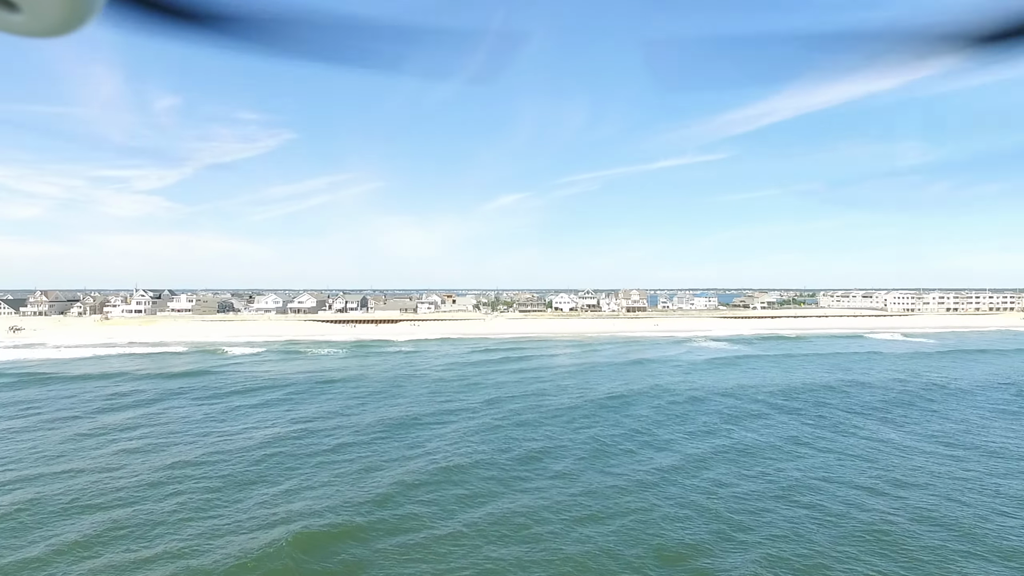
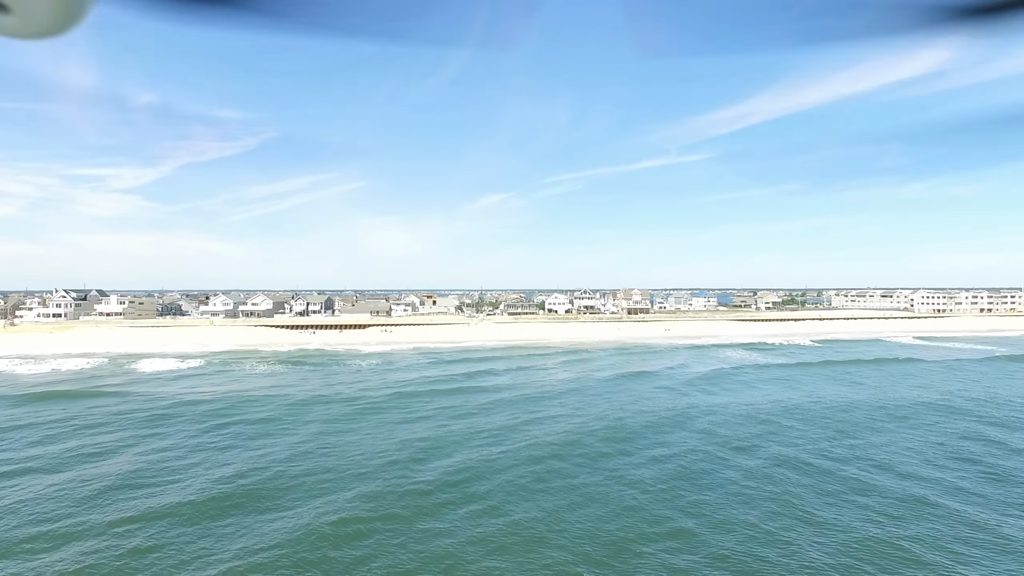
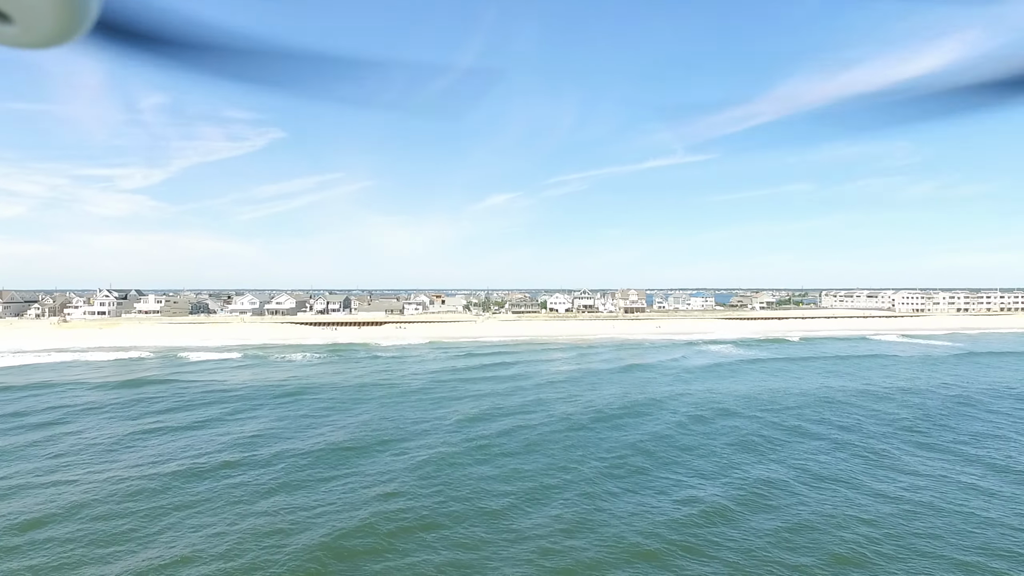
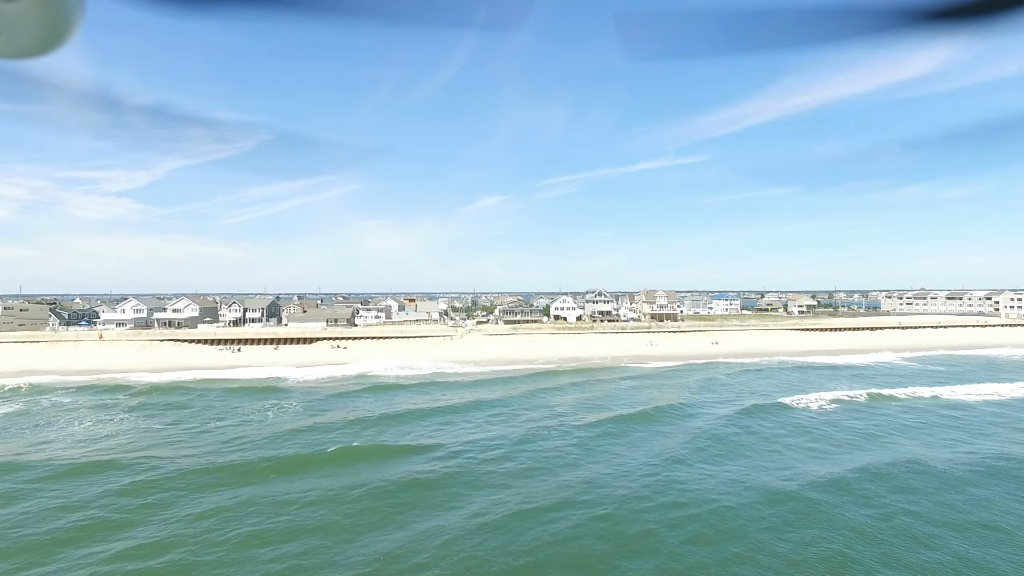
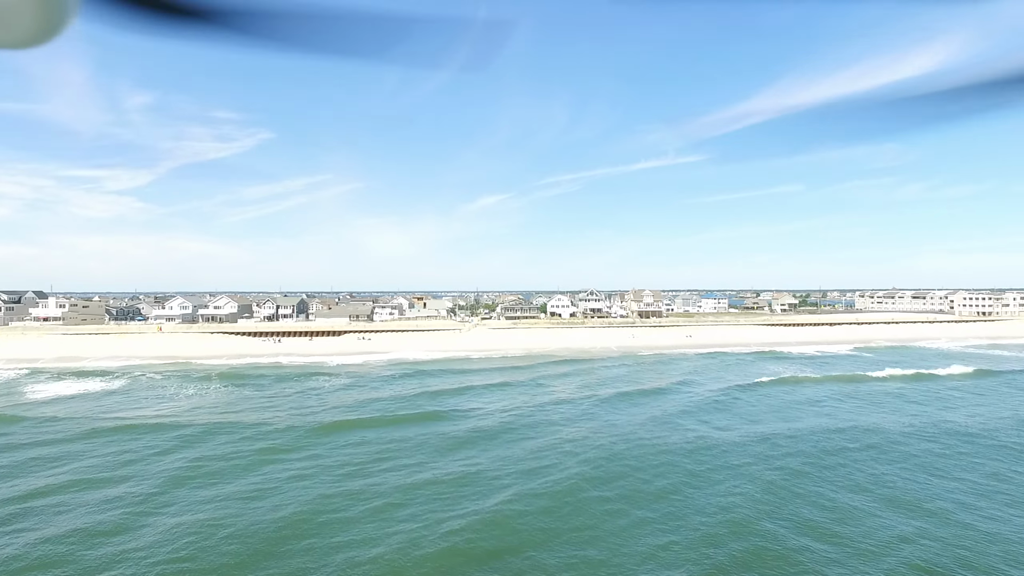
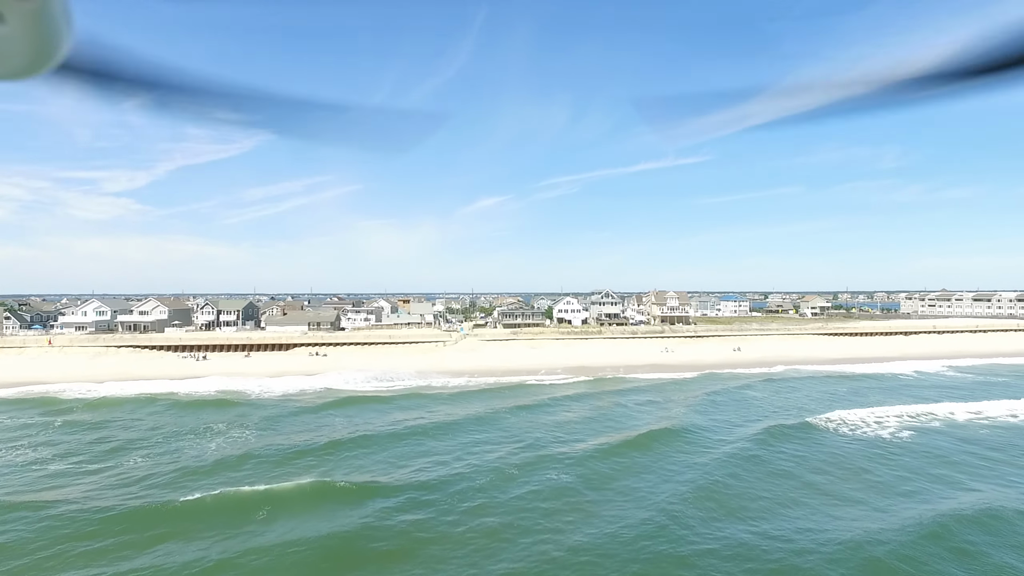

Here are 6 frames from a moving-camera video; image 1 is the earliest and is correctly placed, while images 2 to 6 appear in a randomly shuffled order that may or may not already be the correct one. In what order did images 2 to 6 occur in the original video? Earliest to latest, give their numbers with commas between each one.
3, 2, 5, 4, 6
